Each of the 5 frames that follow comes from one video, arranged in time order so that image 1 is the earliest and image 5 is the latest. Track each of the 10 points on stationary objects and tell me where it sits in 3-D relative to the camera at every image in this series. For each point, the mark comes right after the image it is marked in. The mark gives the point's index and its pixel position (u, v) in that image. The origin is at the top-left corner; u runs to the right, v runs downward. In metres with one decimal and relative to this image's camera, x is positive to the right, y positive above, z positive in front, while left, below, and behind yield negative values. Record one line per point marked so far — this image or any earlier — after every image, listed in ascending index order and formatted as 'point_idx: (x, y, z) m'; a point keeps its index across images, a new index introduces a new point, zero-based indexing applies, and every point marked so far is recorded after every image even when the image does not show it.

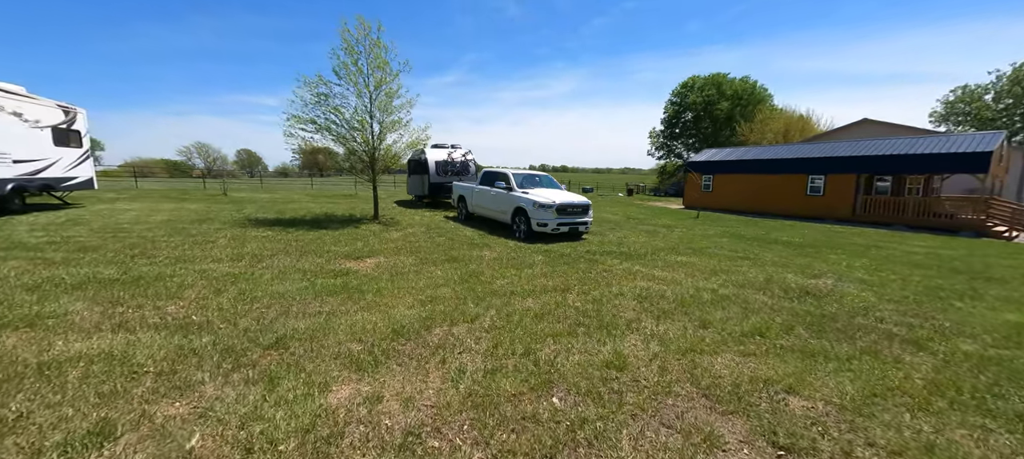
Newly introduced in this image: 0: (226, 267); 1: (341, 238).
0: (-4.5, -0.6, +6.8) m
1: (-3.8, -0.2, +9.6) m
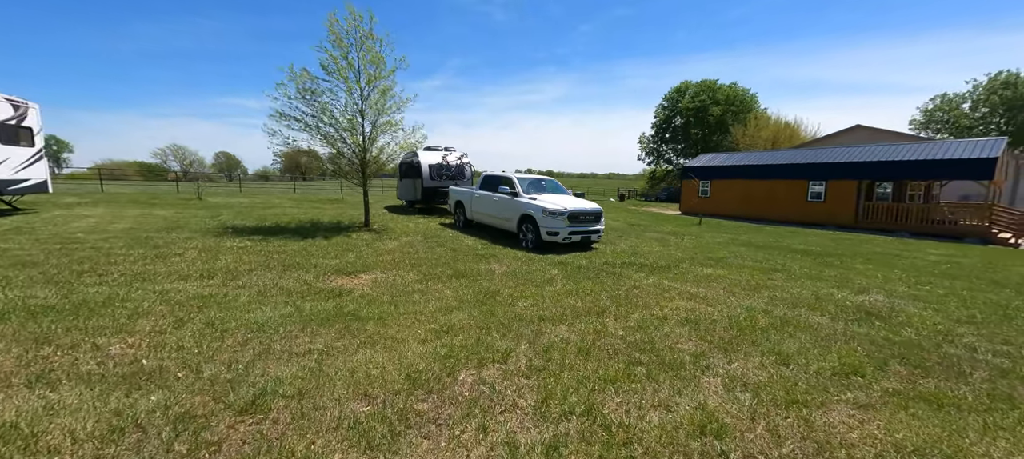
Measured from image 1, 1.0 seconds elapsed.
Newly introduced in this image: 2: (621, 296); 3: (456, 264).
0: (-4.2, -0.8, +5.7) m
1: (-3.6, -0.4, +8.5) m
2: (+1.6, -1.0, +6.2) m
3: (-1.0, -0.6, +7.8) m
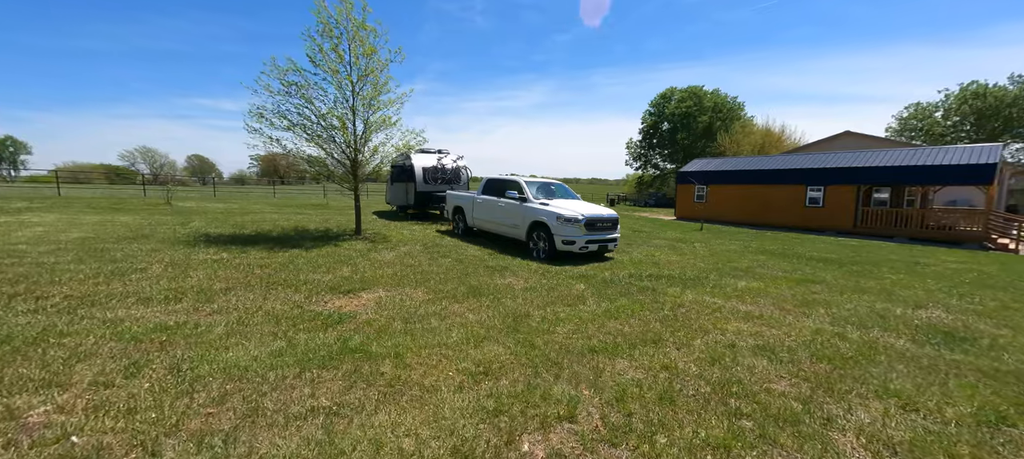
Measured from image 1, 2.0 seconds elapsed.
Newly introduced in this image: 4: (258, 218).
0: (-3.8, -0.9, +4.6) m
1: (-3.3, -0.6, +7.4) m
2: (+1.9, -1.1, +5.4) m
3: (-0.7, -0.8, +6.9) m
4: (-7.5, +0.3, +12.7) m
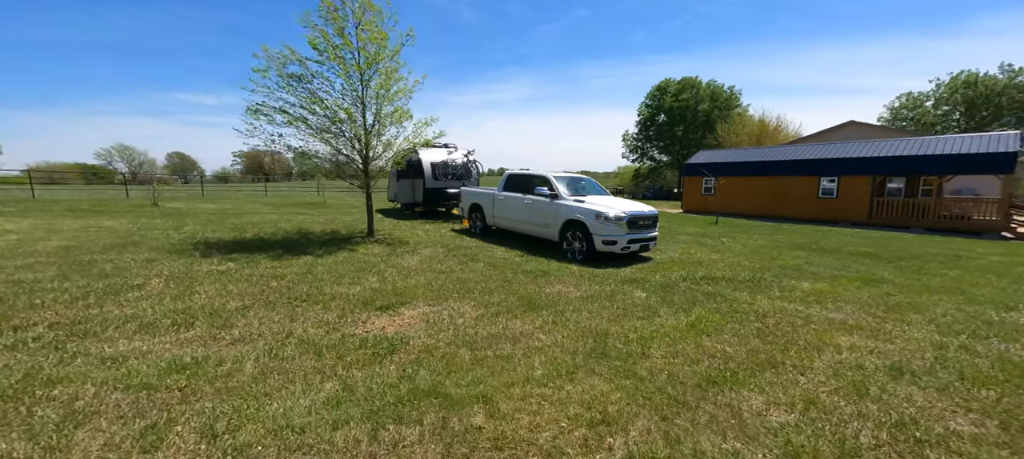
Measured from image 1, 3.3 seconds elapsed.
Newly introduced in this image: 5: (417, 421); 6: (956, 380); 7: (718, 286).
0: (-3.0, -1.0, +3.8) m
1: (-2.6, -0.6, +6.6) m
2: (+2.7, -1.1, +4.7) m
3: (0.0, -0.8, +6.1) m
4: (-6.9, +0.3, +11.8) m
5: (-0.6, -1.2, +2.7) m
6: (+3.7, -1.2, +3.6) m
7: (+3.2, -0.9, +6.7) m
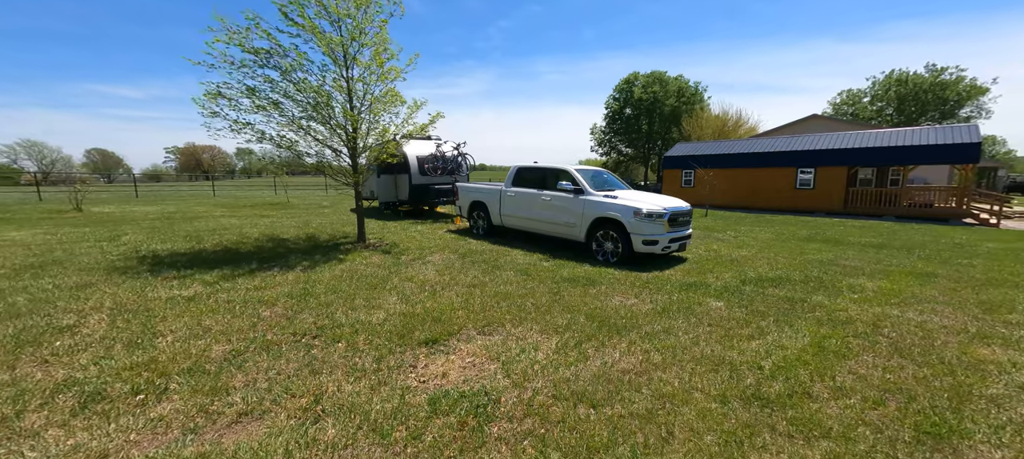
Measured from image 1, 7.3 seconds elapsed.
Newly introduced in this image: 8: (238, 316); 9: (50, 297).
0: (-2.1, -1.1, +2.4) m
1: (-2.0, -0.7, +5.3) m
2: (+3.5, -1.1, +3.9) m
3: (+0.7, -0.8, +5.0) m
4: (-6.9, +0.1, +9.9) m
5: (+0.4, -1.3, +1.6) m
6: (+4.6, -1.2, +3.0) m
7: (+3.7, -0.8, +5.9) m
8: (-2.8, -0.8, +4.3) m
9: (-5.0, -0.7, +4.7) m
